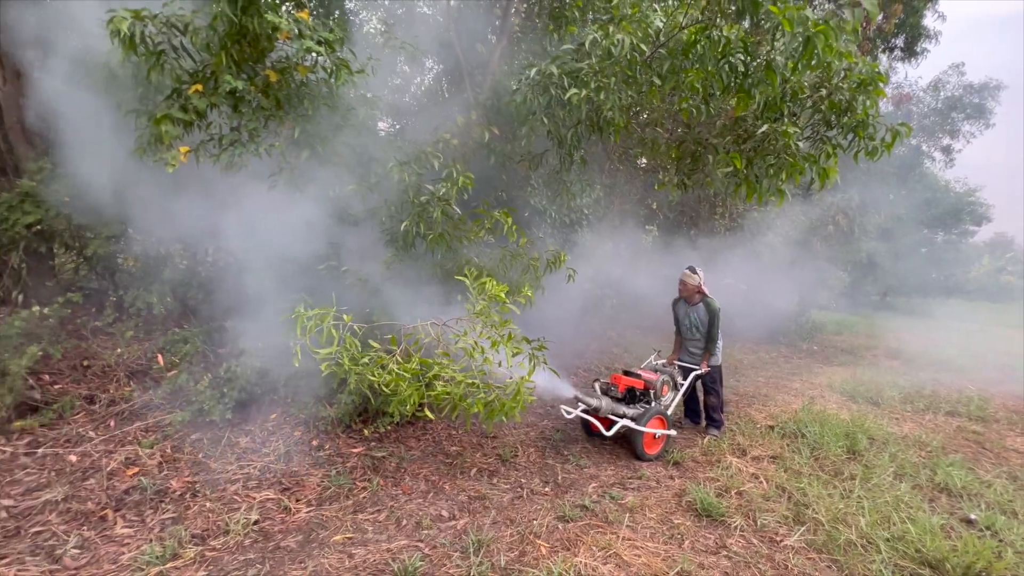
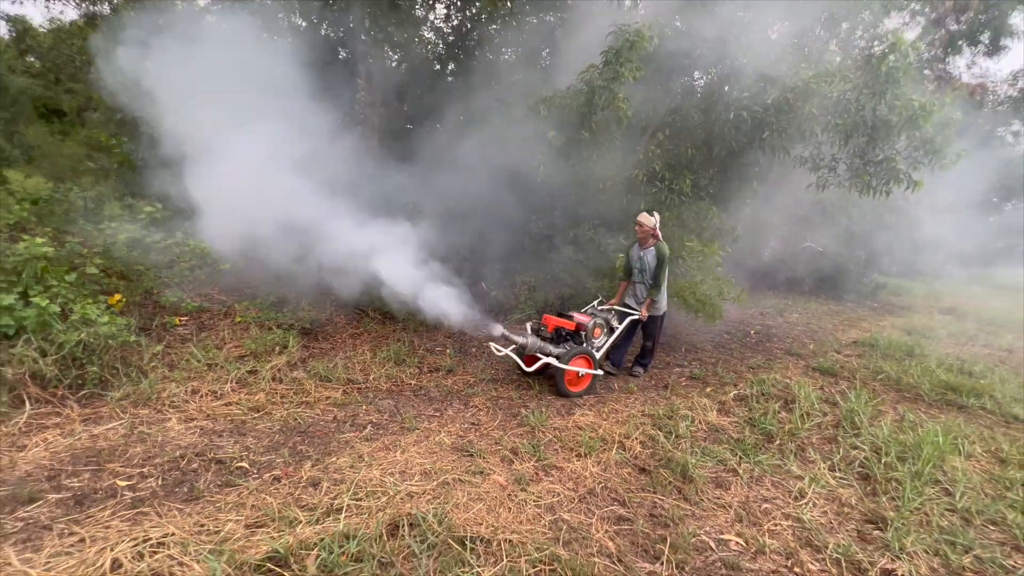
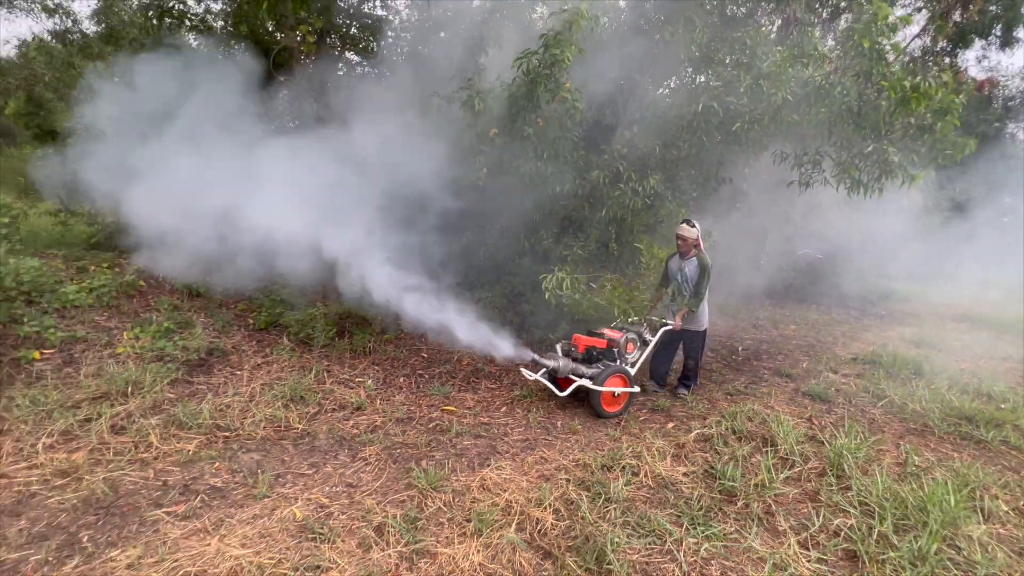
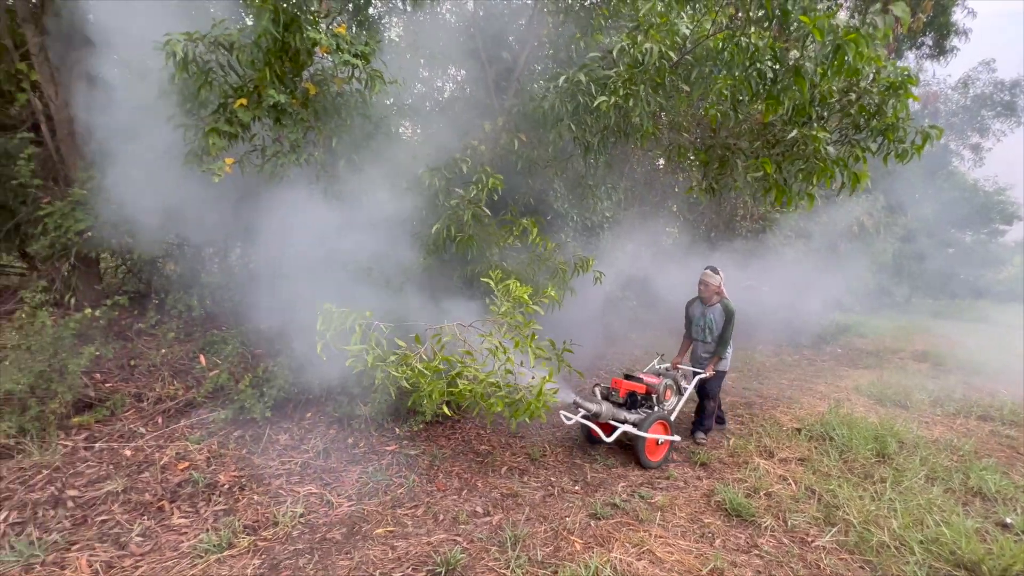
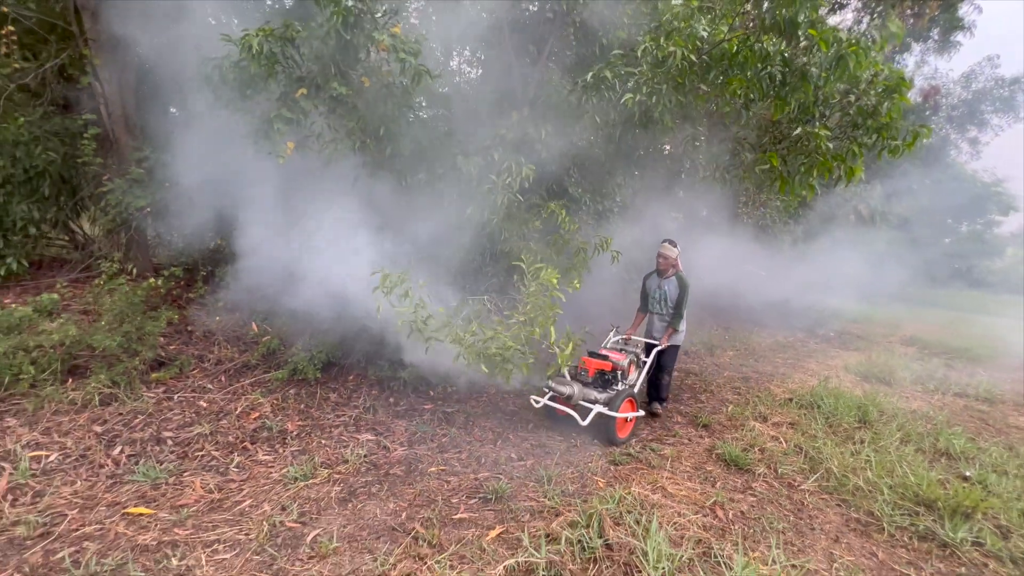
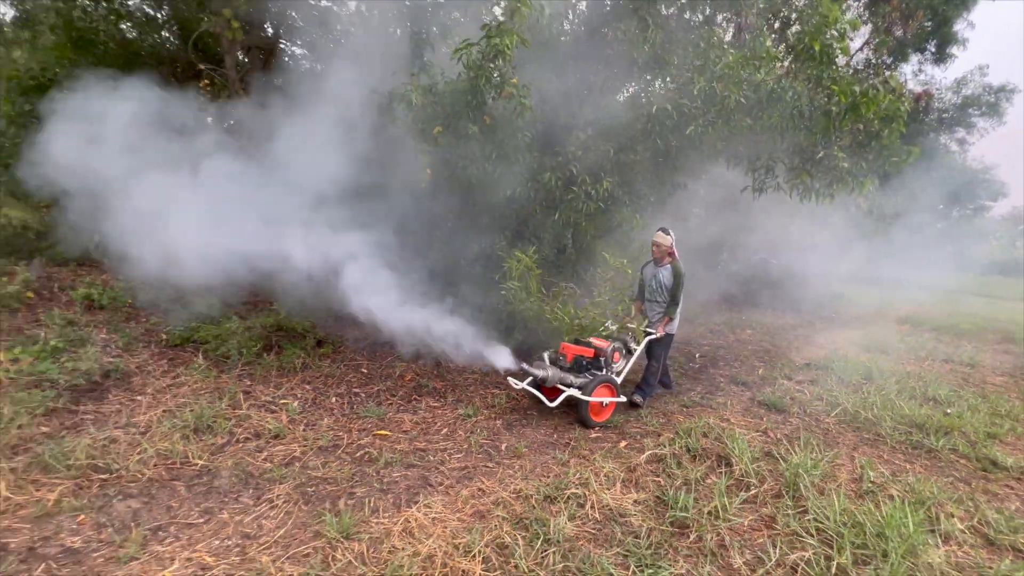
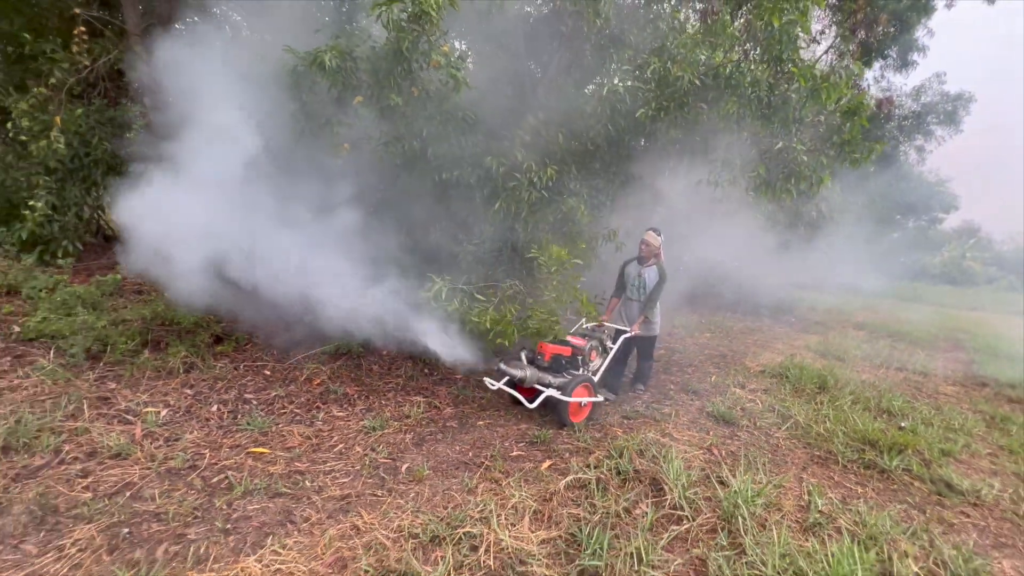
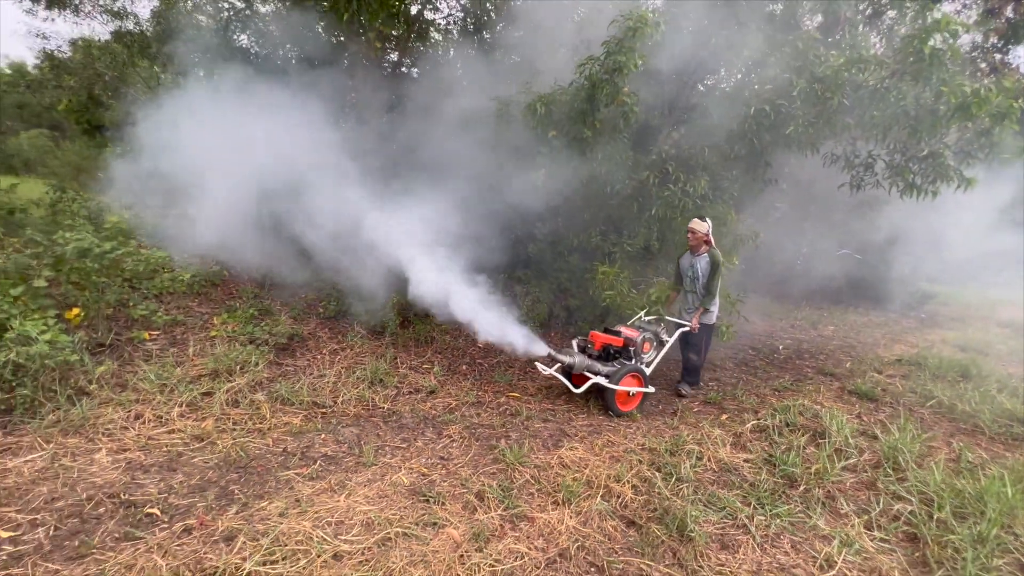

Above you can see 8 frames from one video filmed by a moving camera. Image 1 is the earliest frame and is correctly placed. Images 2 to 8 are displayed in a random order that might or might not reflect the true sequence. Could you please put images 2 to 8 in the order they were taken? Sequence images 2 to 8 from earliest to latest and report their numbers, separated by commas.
4, 5, 7, 6, 3, 8, 2
